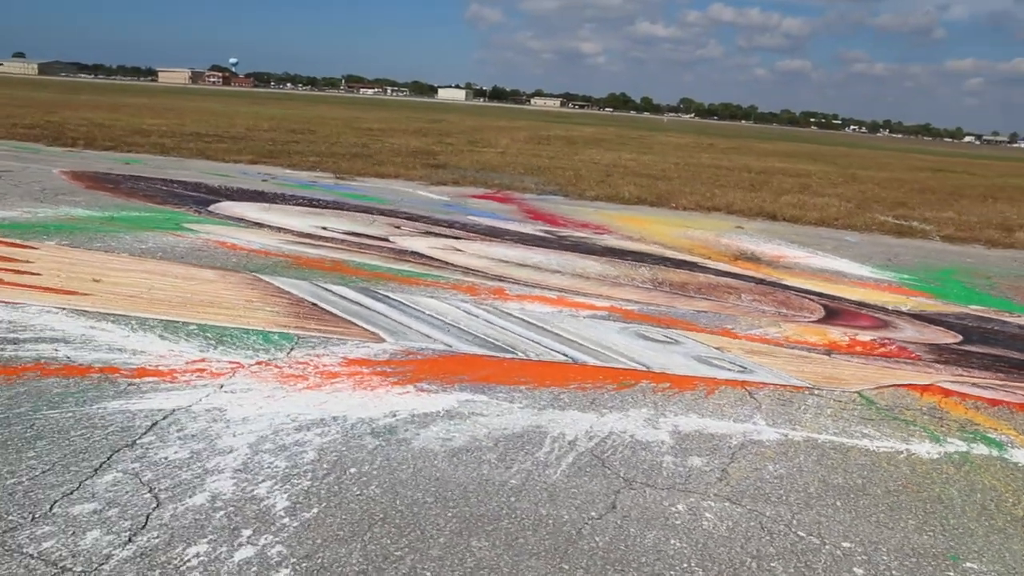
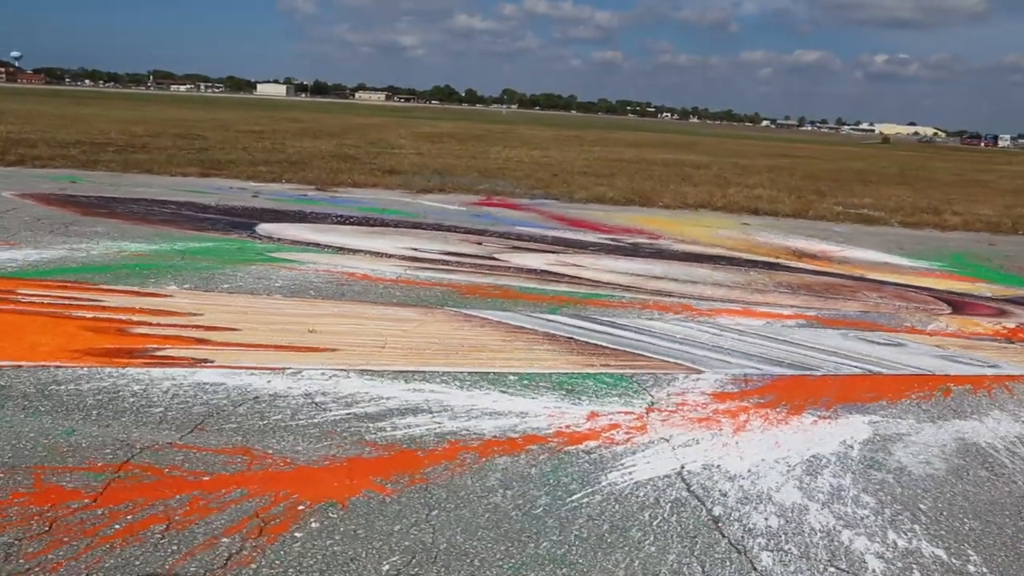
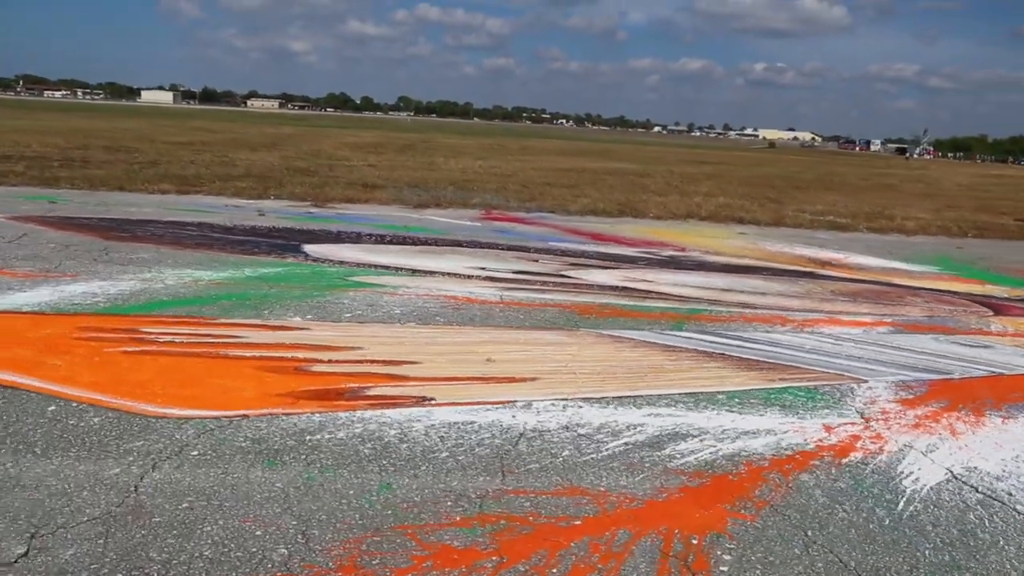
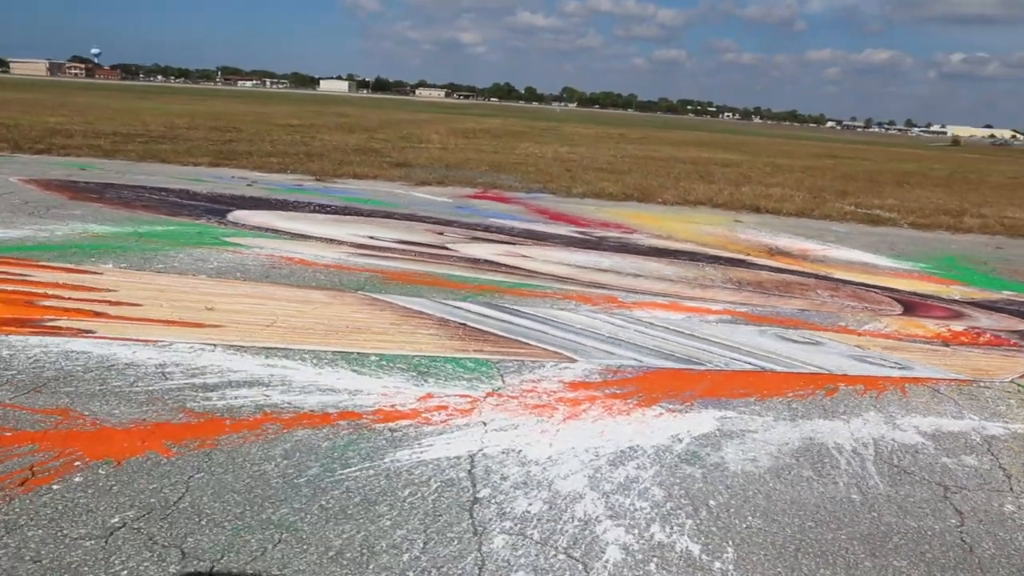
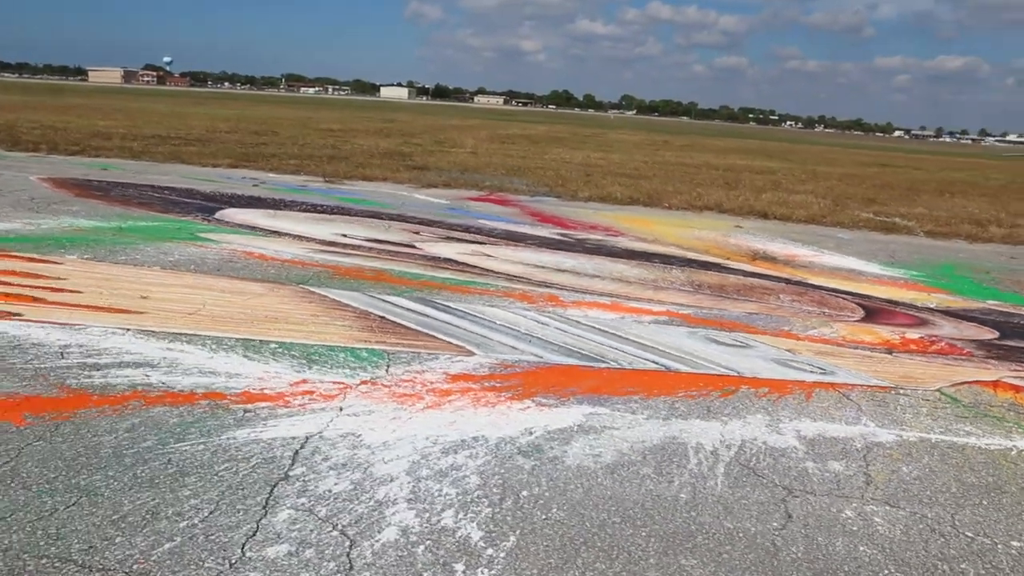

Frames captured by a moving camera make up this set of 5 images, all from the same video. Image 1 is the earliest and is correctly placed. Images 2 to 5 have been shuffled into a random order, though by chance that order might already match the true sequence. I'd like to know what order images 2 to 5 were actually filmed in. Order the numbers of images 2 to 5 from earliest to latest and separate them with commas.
5, 4, 2, 3
